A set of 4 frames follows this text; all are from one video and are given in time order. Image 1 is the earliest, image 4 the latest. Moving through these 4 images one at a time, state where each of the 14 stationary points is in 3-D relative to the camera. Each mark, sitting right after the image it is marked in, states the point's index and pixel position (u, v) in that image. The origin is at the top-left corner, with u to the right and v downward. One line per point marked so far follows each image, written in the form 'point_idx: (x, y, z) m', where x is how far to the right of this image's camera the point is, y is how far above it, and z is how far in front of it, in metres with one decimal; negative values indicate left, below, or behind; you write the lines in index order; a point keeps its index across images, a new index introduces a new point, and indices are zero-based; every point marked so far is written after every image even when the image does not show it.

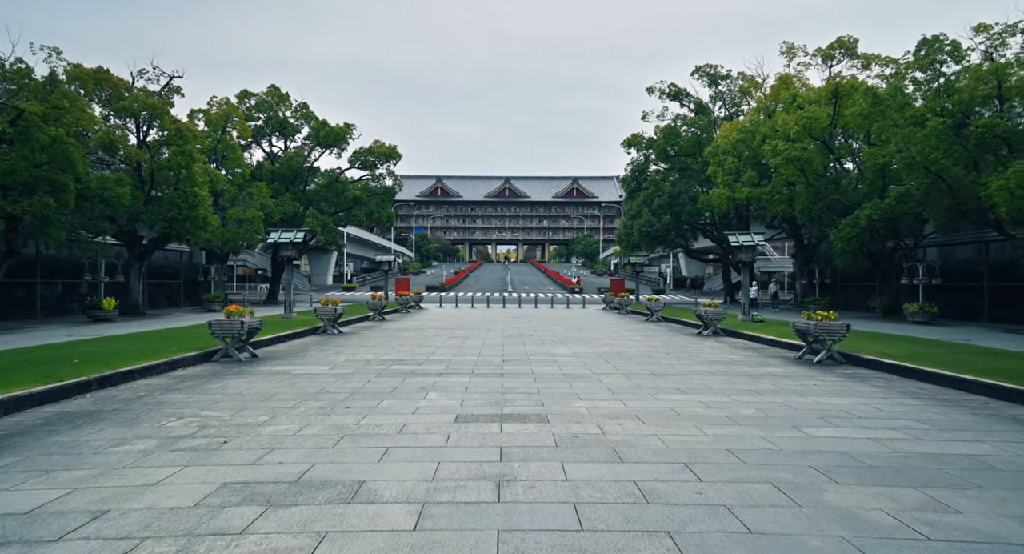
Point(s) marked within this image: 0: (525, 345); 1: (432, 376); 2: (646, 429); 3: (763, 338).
0: (+0.3, -1.6, +13.8) m
1: (-1.2, -1.5, +9.0) m
2: (+1.3, -1.4, +5.6) m
3: (+5.9, -1.4, +14.0) m
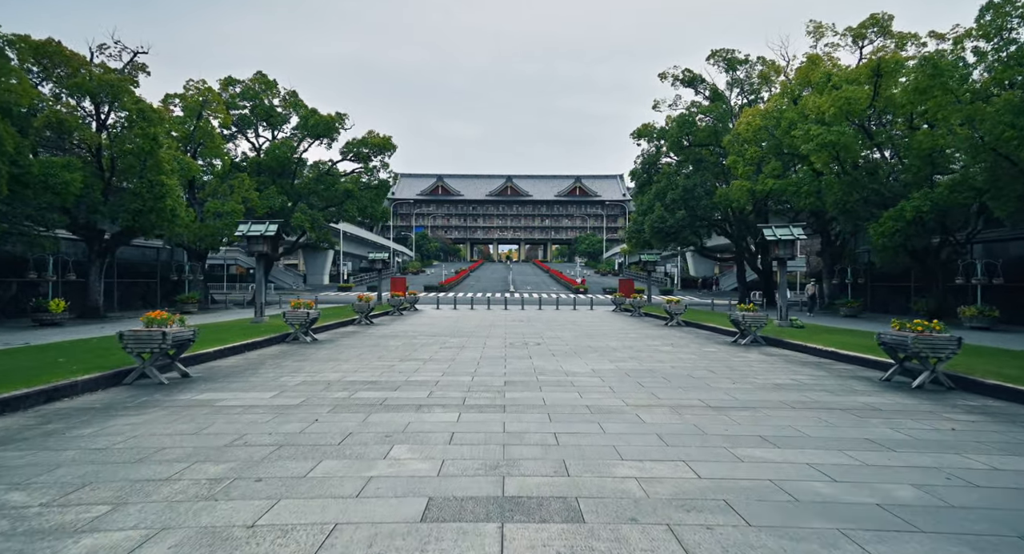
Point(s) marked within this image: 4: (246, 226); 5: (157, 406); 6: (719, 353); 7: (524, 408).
0: (+0.4, -1.5, +11.3) m
1: (-1.2, -1.5, +6.6) m
2: (+1.3, -1.4, +3.1) m
3: (+6.0, -1.4, +11.5) m
4: (-8.1, +1.5, +18.0) m
5: (-4.0, -1.4, +6.7) m
6: (+4.3, -1.6, +12.4) m
7: (+0.1, -1.5, +6.8) m
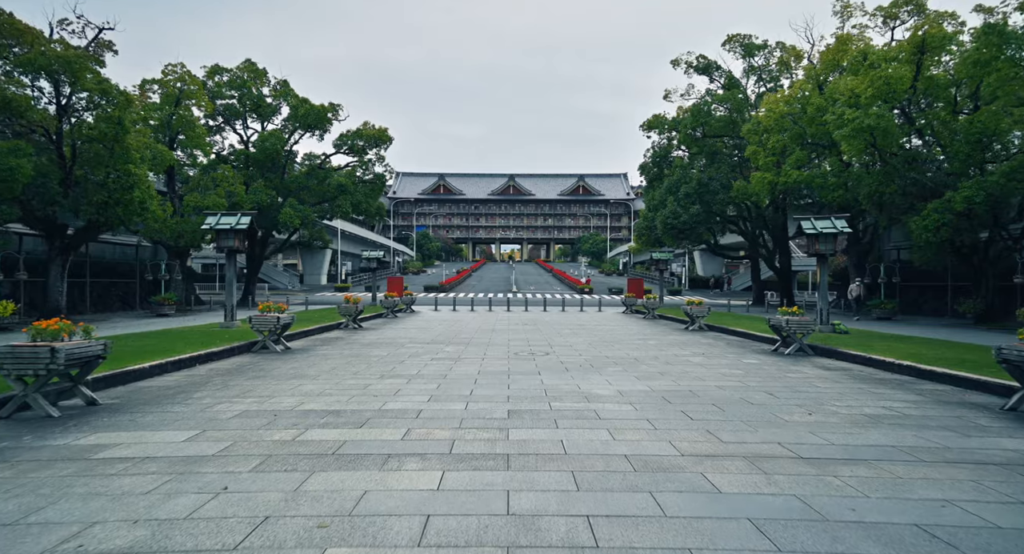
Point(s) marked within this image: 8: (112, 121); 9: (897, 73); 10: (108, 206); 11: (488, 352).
0: (+0.5, -1.5, +9.2) m
1: (-1.1, -1.4, +4.5) m
2: (+1.4, -1.4, +1.1) m
3: (+6.1, -1.4, +9.4) m
4: (-8.0, +1.6, +16.0) m
5: (-3.9, -1.4, +4.6) m
6: (+4.4, -1.5, +10.3) m
7: (+0.2, -1.5, +4.7) m
8: (-12.5, +4.8, +18.6) m
9: (+12.8, +6.8, +19.8) m
10: (-13.0, +2.2, +19.1) m
11: (-0.5, -1.5, +12.1) m
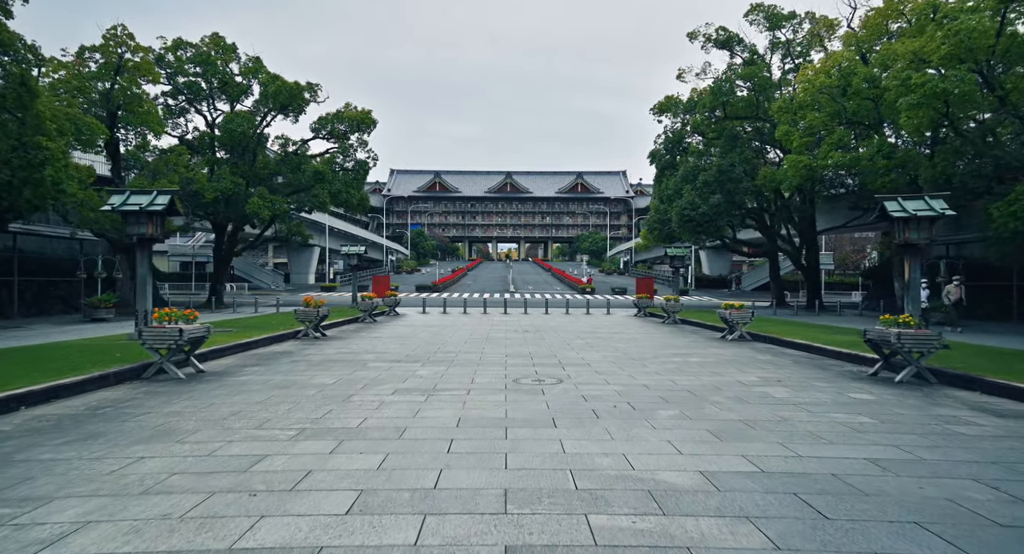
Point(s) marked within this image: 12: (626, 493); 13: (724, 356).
0: (+0.5, -1.5, +5.7) m
1: (-1.1, -1.4, +1.0) m
2: (+1.4, -1.3, -2.5) m
3: (+6.1, -1.3, +5.9) m
4: (-8.0, +1.6, +12.4) m
5: (-3.9, -1.4, +1.1) m
6: (+4.4, -1.5, +6.8) m
7: (+0.2, -1.4, +1.2) m
8: (-12.5, +4.9, +15.0) m
9: (+12.7, +6.8, +16.3) m
10: (-13.0, +2.3, +15.5) m
11: (-0.5, -1.5, +8.6) m
12: (+0.8, -1.4, +4.0) m
13: (+4.1, -1.5, +11.3) m
